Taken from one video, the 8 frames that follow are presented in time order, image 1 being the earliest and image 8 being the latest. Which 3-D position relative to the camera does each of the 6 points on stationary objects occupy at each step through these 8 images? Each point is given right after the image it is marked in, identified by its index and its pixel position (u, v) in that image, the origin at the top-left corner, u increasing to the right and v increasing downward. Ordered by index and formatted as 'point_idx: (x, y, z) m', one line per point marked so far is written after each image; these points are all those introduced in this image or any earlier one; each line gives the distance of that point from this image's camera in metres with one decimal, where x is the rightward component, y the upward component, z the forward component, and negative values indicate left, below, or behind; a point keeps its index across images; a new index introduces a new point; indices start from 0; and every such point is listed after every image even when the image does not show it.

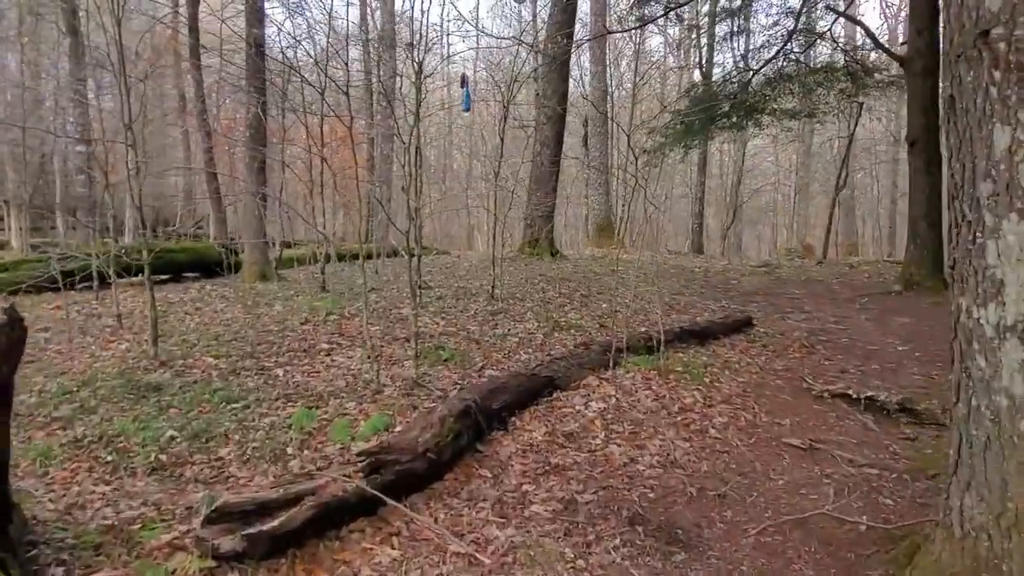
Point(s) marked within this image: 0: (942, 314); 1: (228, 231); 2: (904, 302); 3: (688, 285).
0: (+4.1, -0.2, +6.9) m
1: (-4.1, +0.8, +10.4) m
2: (+4.2, -0.1, +7.8) m
3: (+2.5, 0.0, +10.2) m
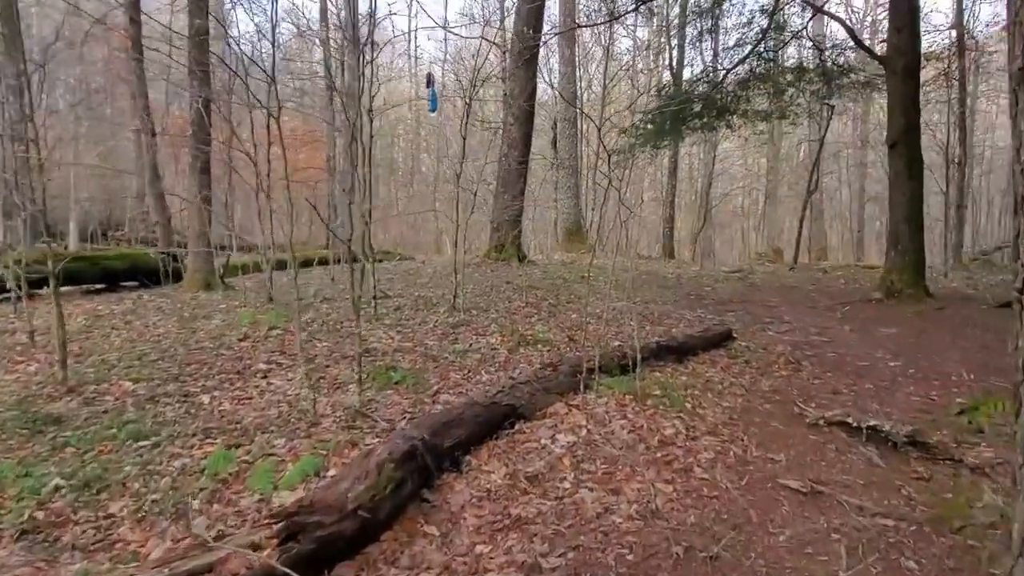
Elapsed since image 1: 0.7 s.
0: (+3.8, -0.3, +6.6) m
1: (-4.6, +0.7, +9.7) m
2: (+3.8, -0.2, +7.4) m
3: (+2.0, -0.1, +9.8) m
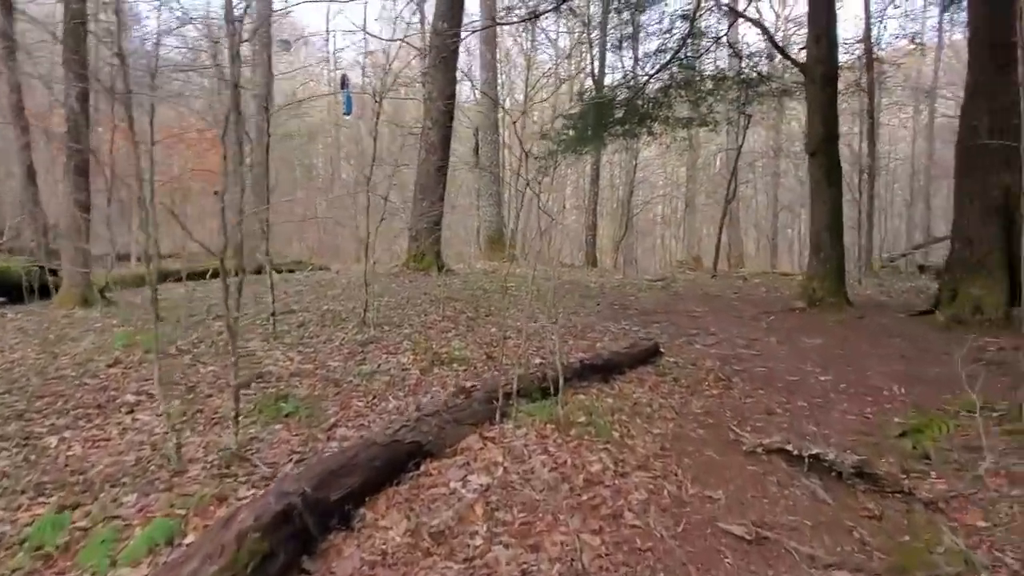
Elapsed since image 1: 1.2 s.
0: (+3.0, -0.4, +6.5) m
1: (-5.6, +0.5, +8.8) m
2: (+3.0, -0.3, +7.3) m
3: (+0.9, -0.2, +9.5) m
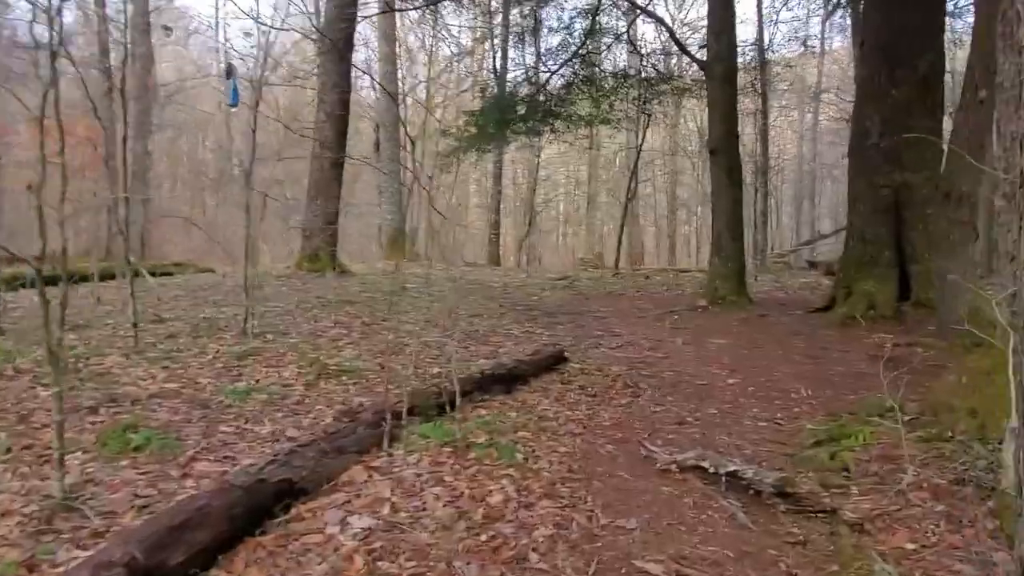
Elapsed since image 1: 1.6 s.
0: (+2.2, -0.4, +6.4) m
1: (-6.7, +0.4, +7.6) m
2: (+2.0, -0.3, +7.2) m
3: (-0.3, -0.2, +9.1) m
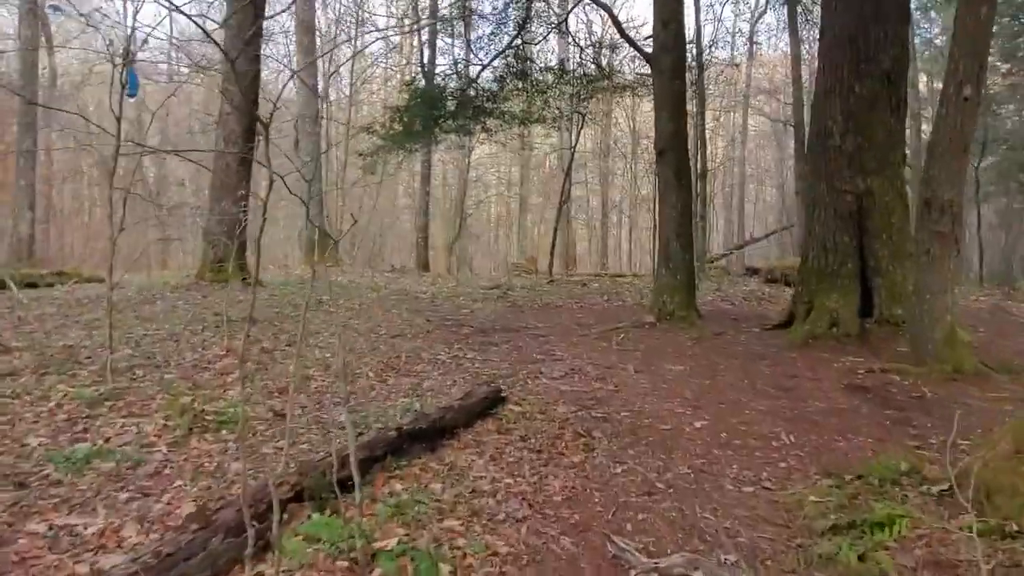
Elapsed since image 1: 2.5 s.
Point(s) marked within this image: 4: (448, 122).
0: (+1.6, -0.5, +5.7) m
1: (-7.4, +0.2, +6.0) m
2: (+1.4, -0.5, +6.5) m
3: (-1.1, -0.4, +8.2) m
4: (-1.0, +2.5, +10.6) m
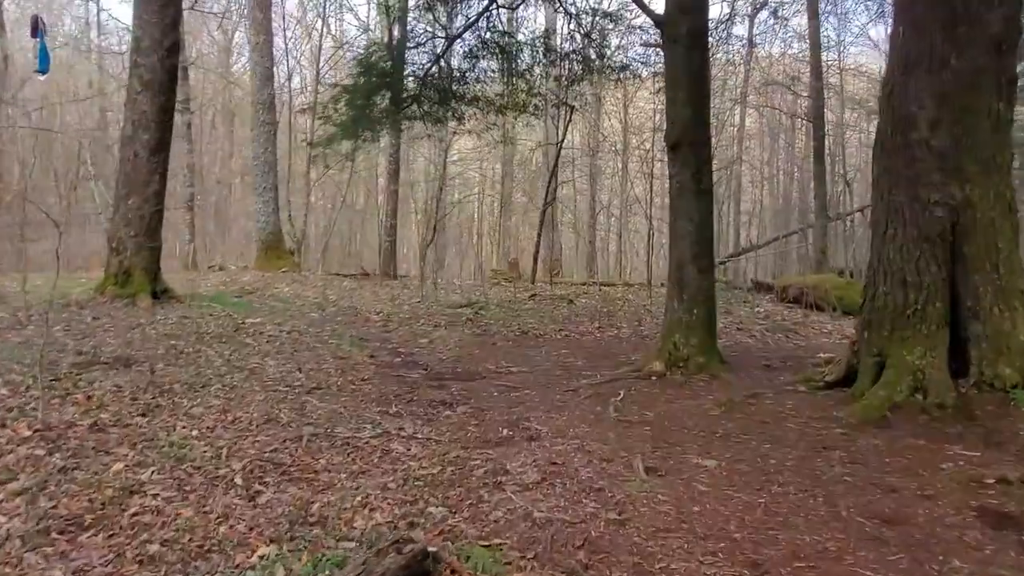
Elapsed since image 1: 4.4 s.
0: (+1.3, -0.8, +3.9) m
1: (-7.6, +0.1, +4.0) m
2: (+1.1, -0.7, +4.7) m
3: (-1.4, -0.6, +6.3) m
4: (-1.3, +2.2, +8.8) m
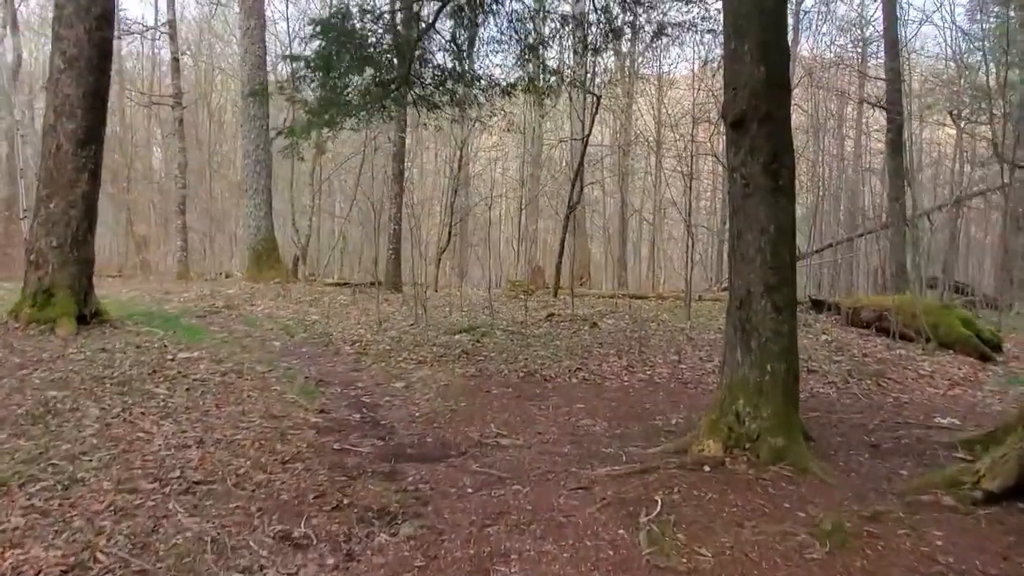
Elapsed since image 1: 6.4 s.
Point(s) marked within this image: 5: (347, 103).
0: (+1.2, -1.1, +2.1) m
1: (-7.7, -0.1, +2.6) m
2: (+1.0, -1.0, +2.9) m
3: (-1.5, -0.8, +4.6) m
4: (-1.2, +2.0, +7.1) m
5: (-1.6, +1.8, +6.8) m
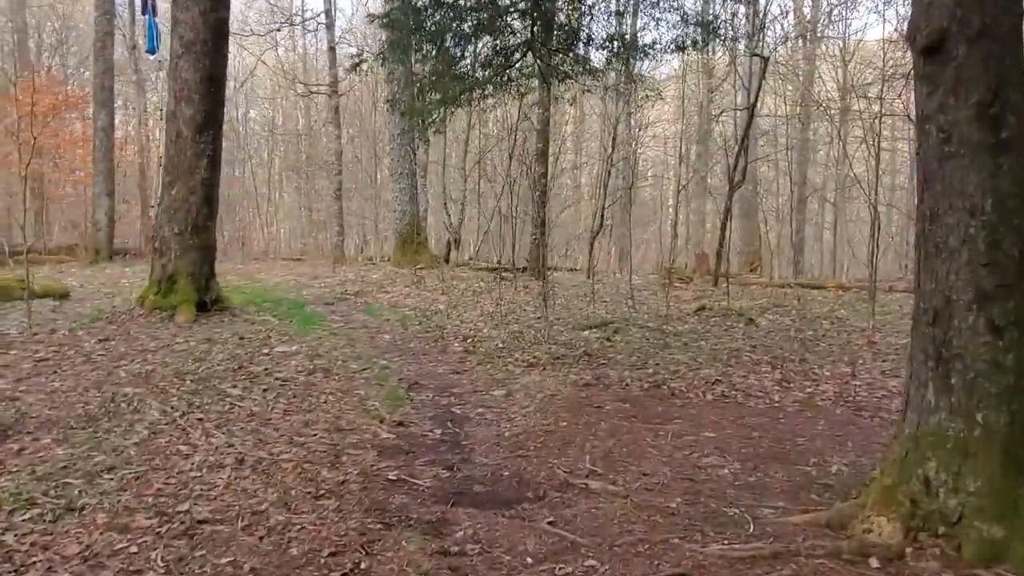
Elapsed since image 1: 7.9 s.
0: (+1.1, -1.1, +0.9) m
1: (-7.5, -0.1, +3.4) m
2: (+1.1, -1.0, +1.8) m
3: (-0.9, -0.8, +4.0) m
4: (-0.1, +2.1, +6.2) m
5: (-0.5, +1.8, +6.1) m
